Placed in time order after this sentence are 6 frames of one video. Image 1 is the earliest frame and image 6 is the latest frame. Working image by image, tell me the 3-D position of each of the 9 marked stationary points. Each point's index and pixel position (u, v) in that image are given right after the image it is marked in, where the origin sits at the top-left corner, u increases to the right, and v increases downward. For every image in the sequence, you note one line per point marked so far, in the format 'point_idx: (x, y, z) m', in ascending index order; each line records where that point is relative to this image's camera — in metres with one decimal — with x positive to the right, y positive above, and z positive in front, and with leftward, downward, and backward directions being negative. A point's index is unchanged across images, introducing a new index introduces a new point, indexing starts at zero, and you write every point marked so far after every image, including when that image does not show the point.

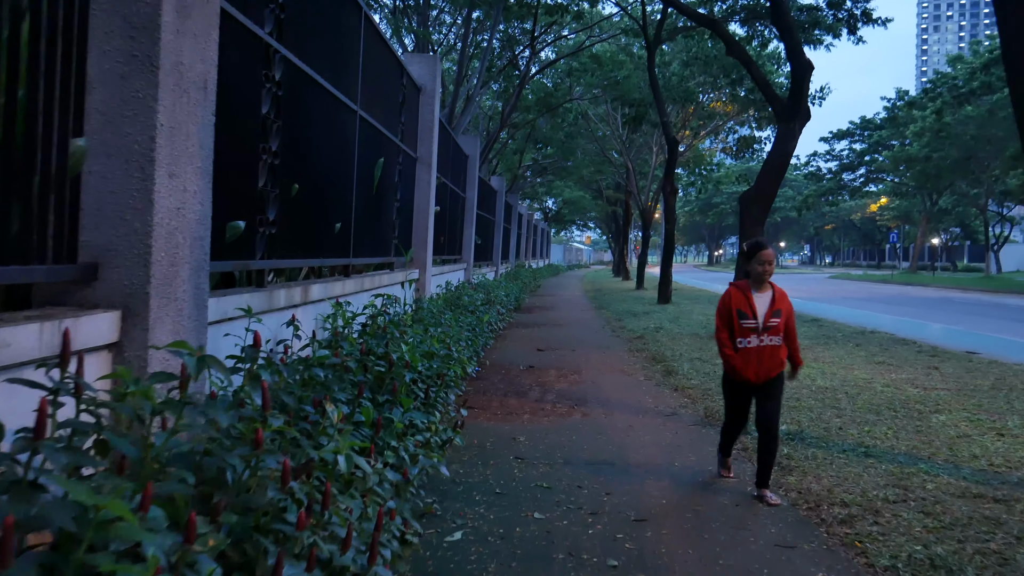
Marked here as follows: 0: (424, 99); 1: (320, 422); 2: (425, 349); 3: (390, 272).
0: (-0.8, +1.7, +8.9) m
1: (-0.5, -0.4, +2.8) m
2: (-0.4, -0.3, +4.7) m
3: (-0.9, +0.1, +7.6) m
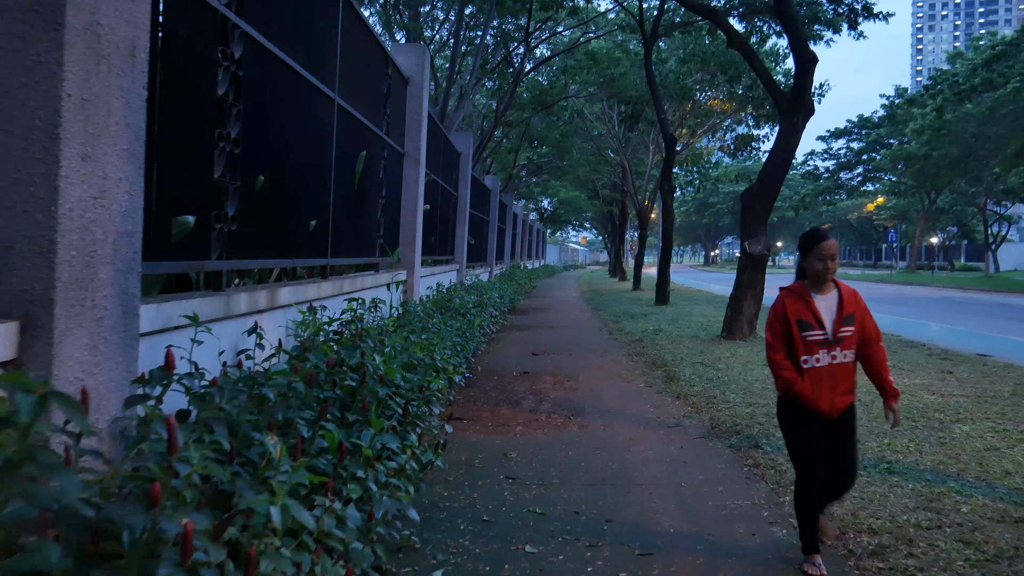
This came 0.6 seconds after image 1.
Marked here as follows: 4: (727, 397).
0: (-0.9, +1.7, +8.4) m
1: (-0.6, -0.4, +2.3) m
2: (-0.5, -0.3, +4.3) m
3: (-1.0, +0.1, +7.1) m
4: (+1.5, -0.8, +7.0) m
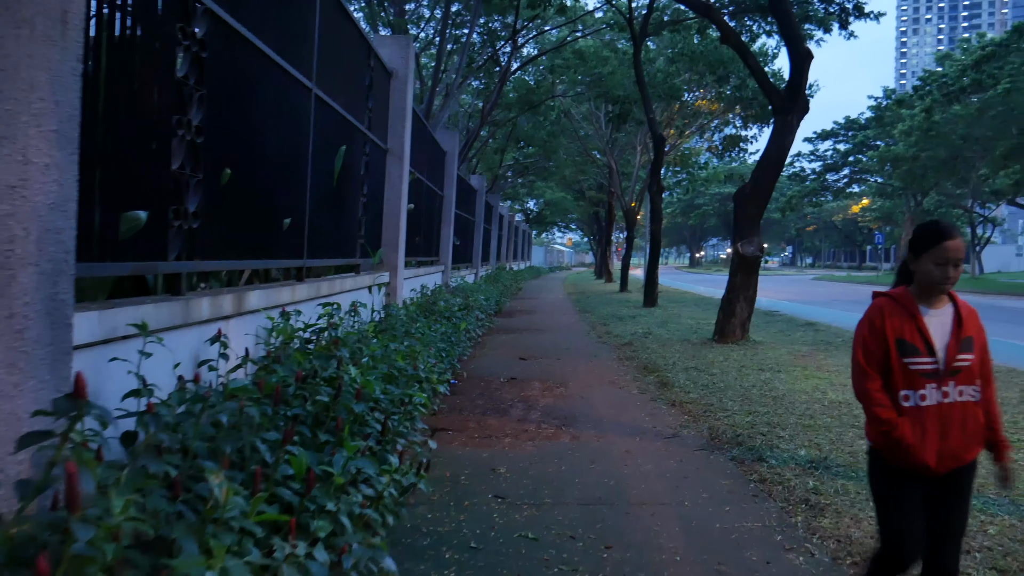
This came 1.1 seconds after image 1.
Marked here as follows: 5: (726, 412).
0: (-1.0, +1.7, +8.1) m
1: (-0.6, -0.4, +2.0) m
2: (-0.5, -0.3, +4.0) m
3: (-1.1, +0.1, +6.8) m
4: (+1.5, -0.8, +6.7) m
5: (+1.4, -0.8, +6.4) m
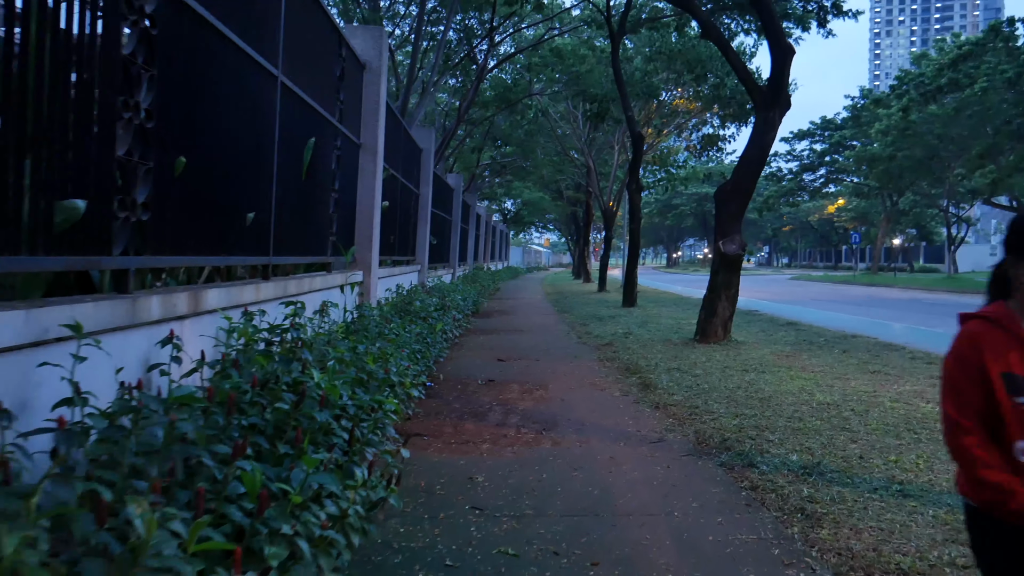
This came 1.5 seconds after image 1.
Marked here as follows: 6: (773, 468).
0: (-1.1, +1.7, +7.8) m
1: (-0.6, -0.4, +1.7) m
2: (-0.6, -0.3, +3.7) m
3: (-1.2, +0.1, +6.5) m
4: (+1.3, -0.8, +6.5) m
5: (+1.2, -0.8, +6.2) m
6: (+1.2, -0.8, +4.6) m
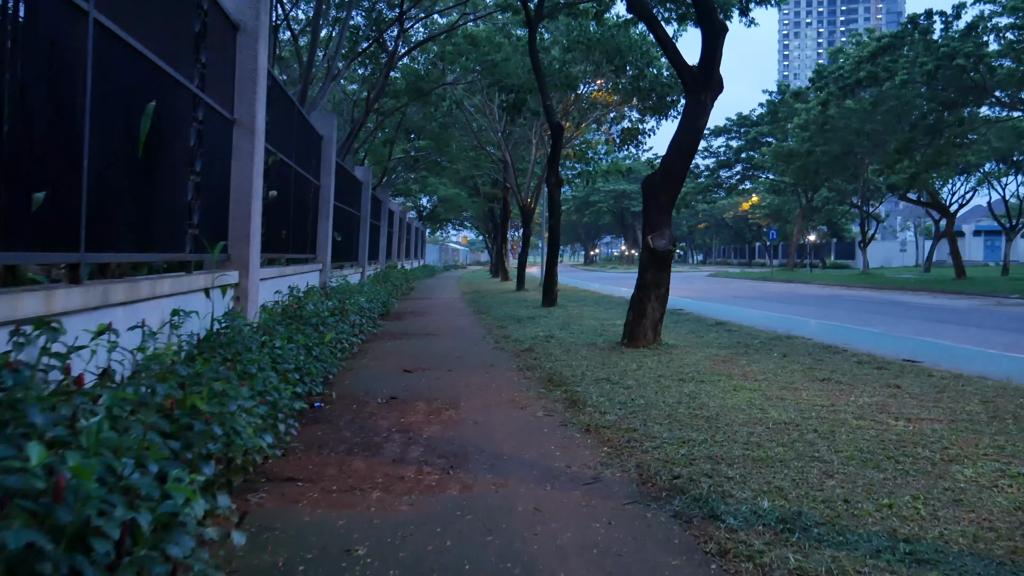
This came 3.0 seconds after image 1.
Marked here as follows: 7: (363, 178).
0: (-1.8, +1.6, +6.6) m
1: (-0.8, -0.4, +0.5) m
2: (-0.9, -0.3, +2.5) m
3: (-1.8, +0.1, +5.3) m
4: (+0.8, -0.8, +5.5) m
5: (+0.7, -0.8, +5.2) m
6: (+0.8, -0.9, +3.6) m
7: (-2.9, +2.1, +19.1) m
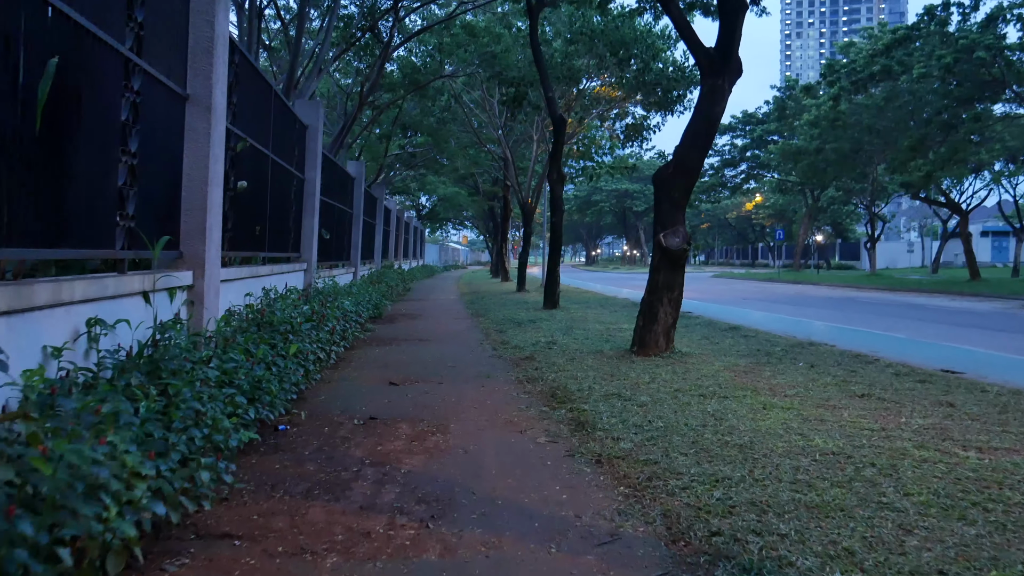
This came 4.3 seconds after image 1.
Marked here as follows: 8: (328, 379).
0: (-1.8, +1.6, +5.7) m
1: (-0.8, -0.4, -0.4) m
2: (-0.9, -0.4, +1.6) m
3: (-1.8, 0.0, +4.4) m
4: (+0.8, -0.8, +4.6) m
5: (+0.7, -0.8, +4.2) m
6: (+0.8, -0.9, +2.7) m
7: (-2.9, +2.1, +18.2) m
8: (-1.4, -0.7, +7.5) m
